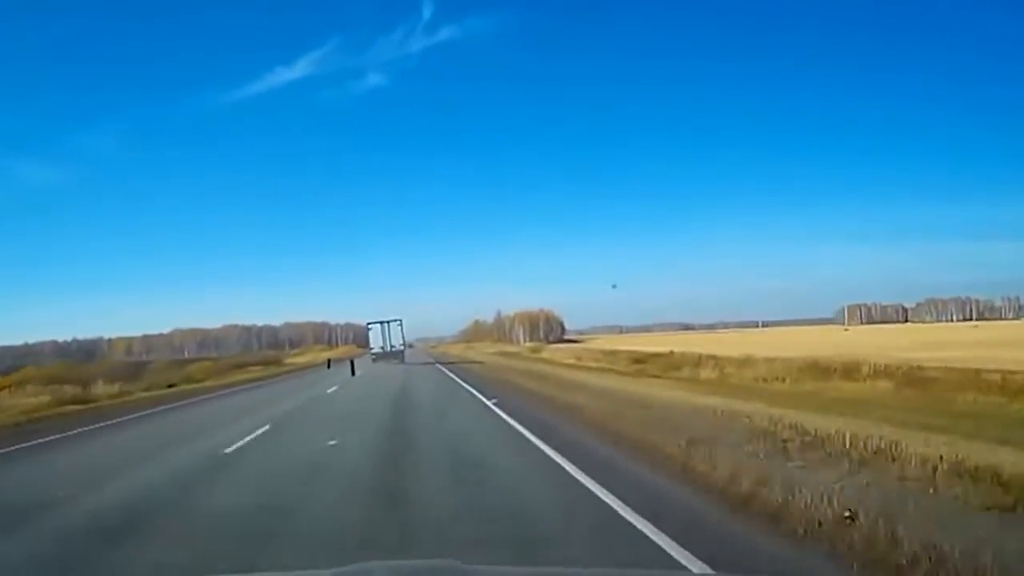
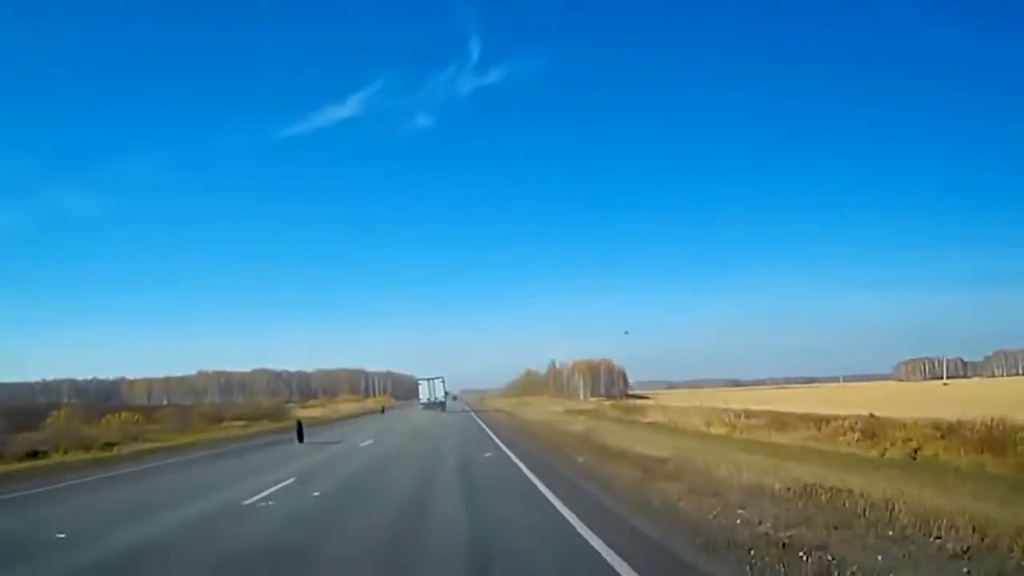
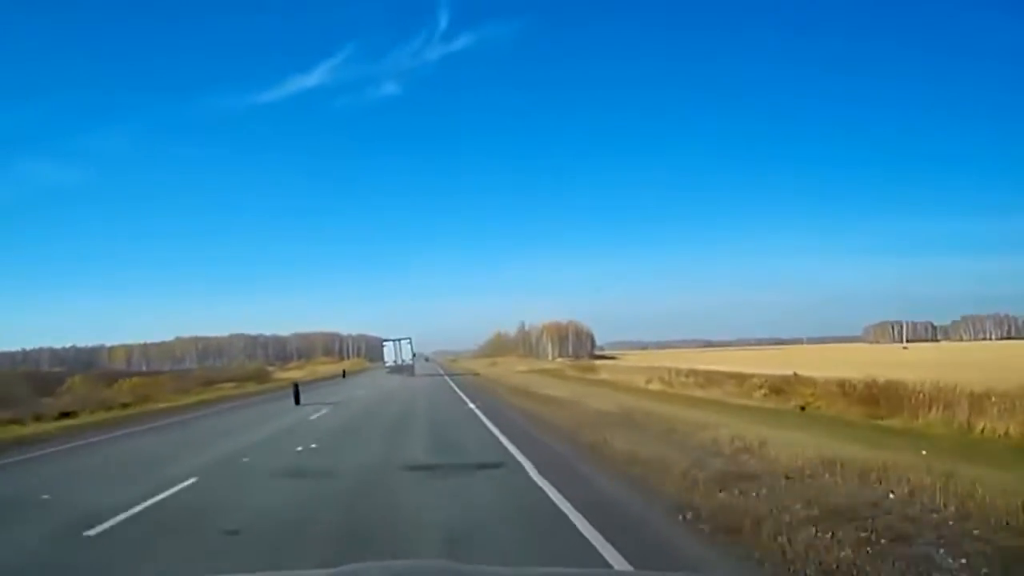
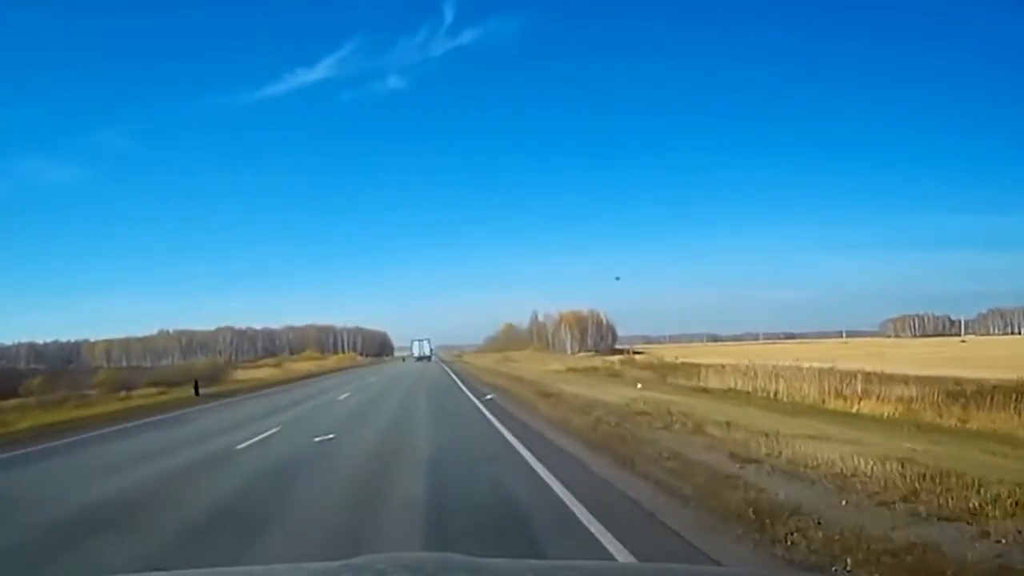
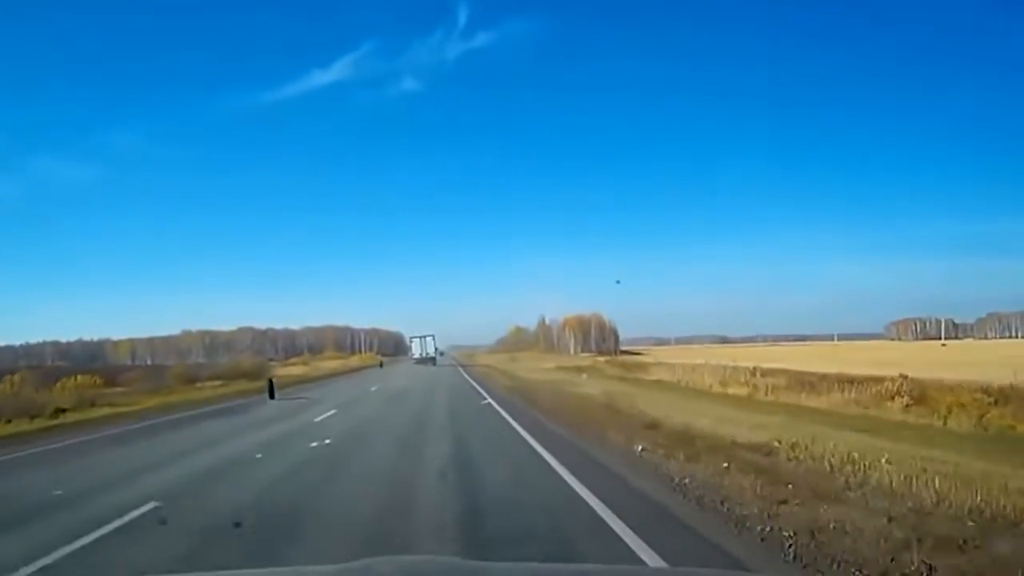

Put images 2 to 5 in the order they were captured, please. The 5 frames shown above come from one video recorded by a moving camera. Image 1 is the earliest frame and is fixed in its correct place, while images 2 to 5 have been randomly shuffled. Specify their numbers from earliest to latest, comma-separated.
3, 2, 5, 4
